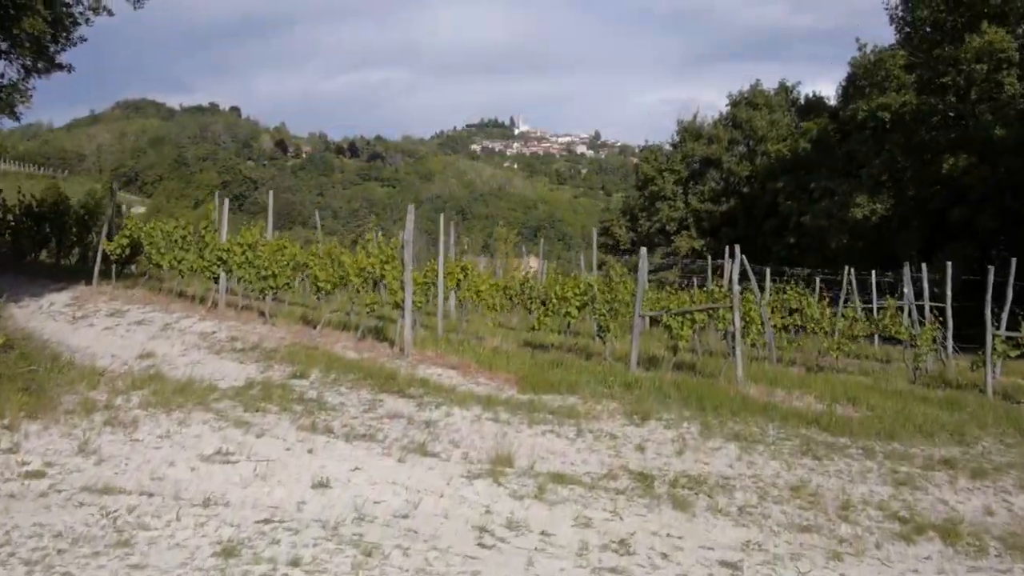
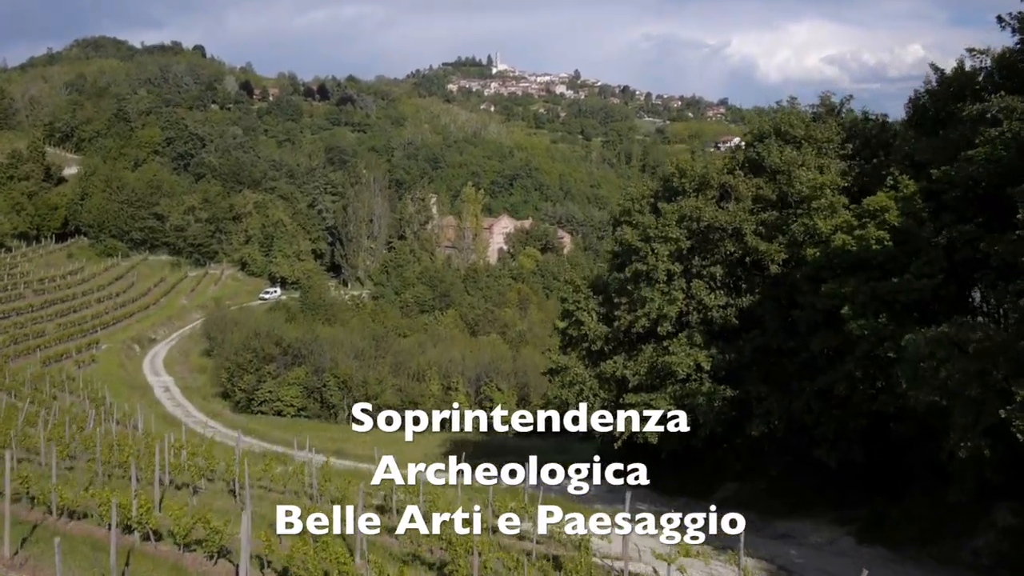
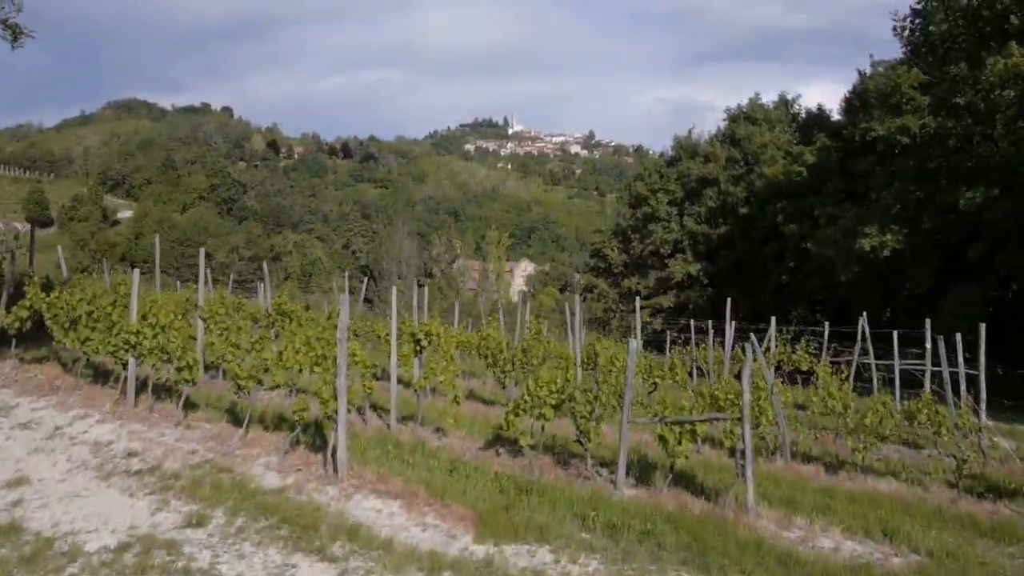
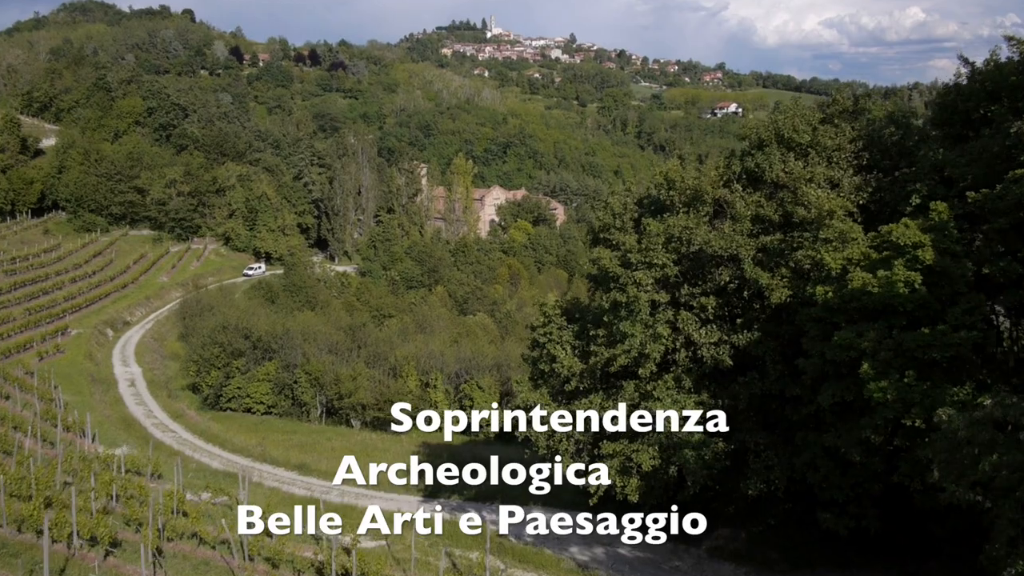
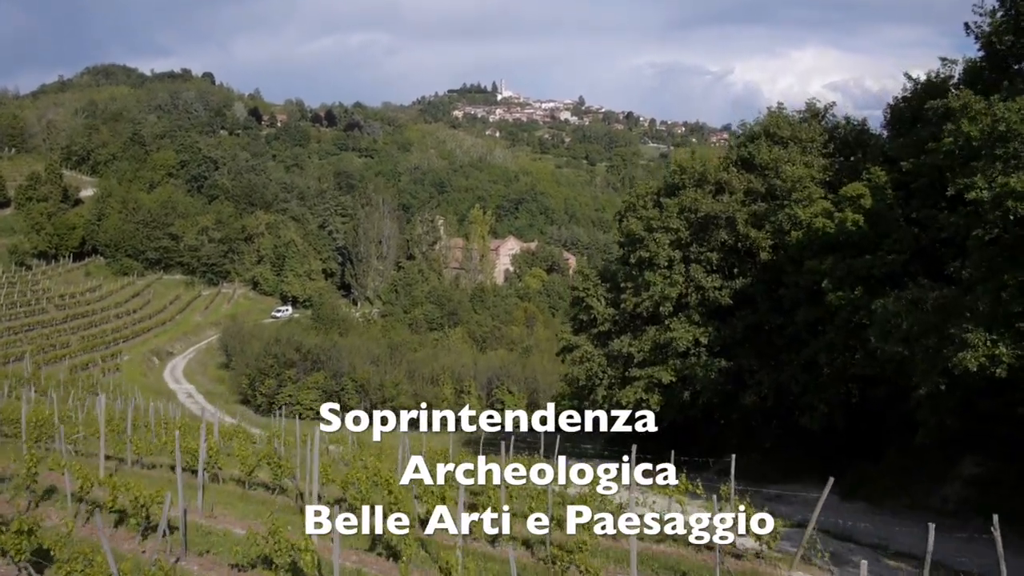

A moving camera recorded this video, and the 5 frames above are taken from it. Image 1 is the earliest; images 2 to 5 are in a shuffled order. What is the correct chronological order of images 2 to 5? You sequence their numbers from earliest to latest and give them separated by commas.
3, 5, 2, 4
